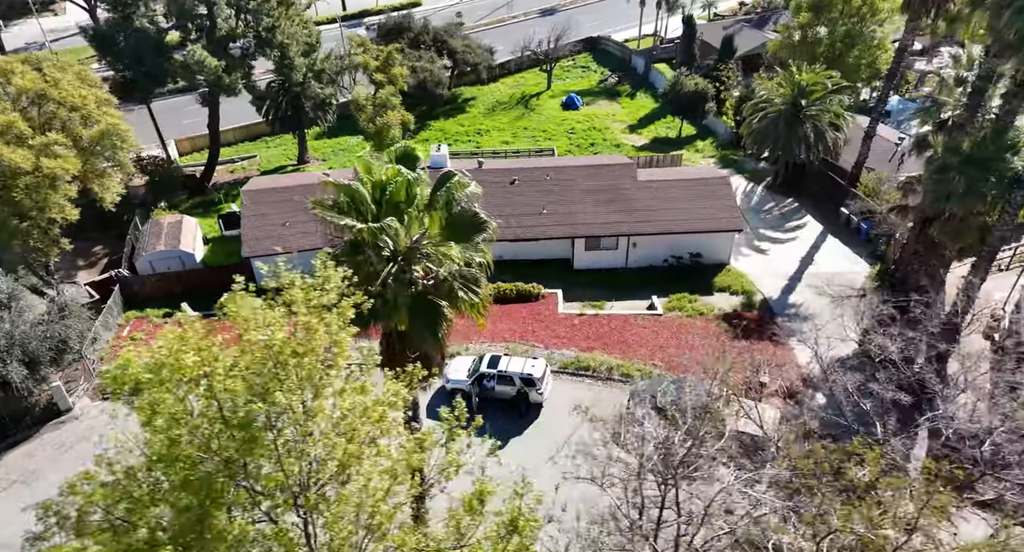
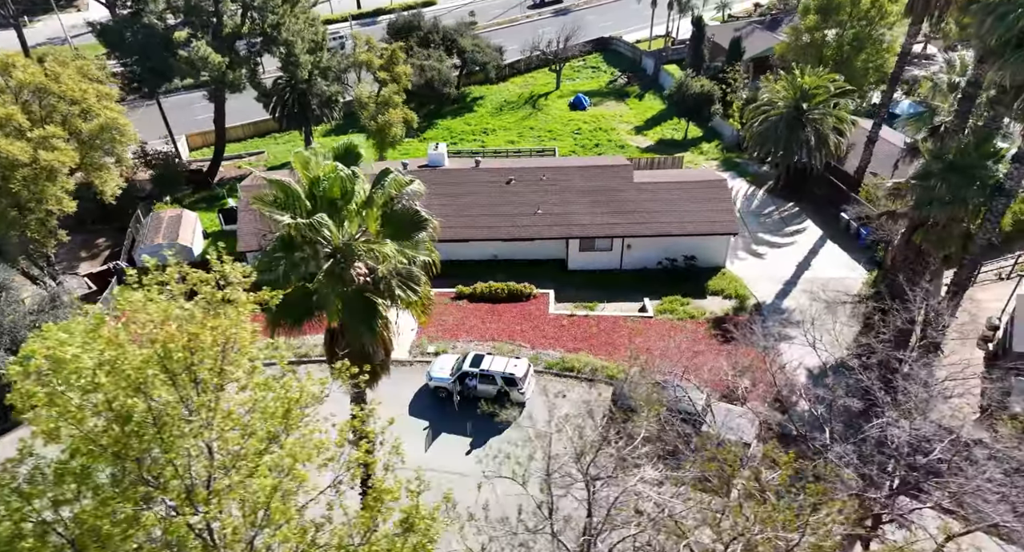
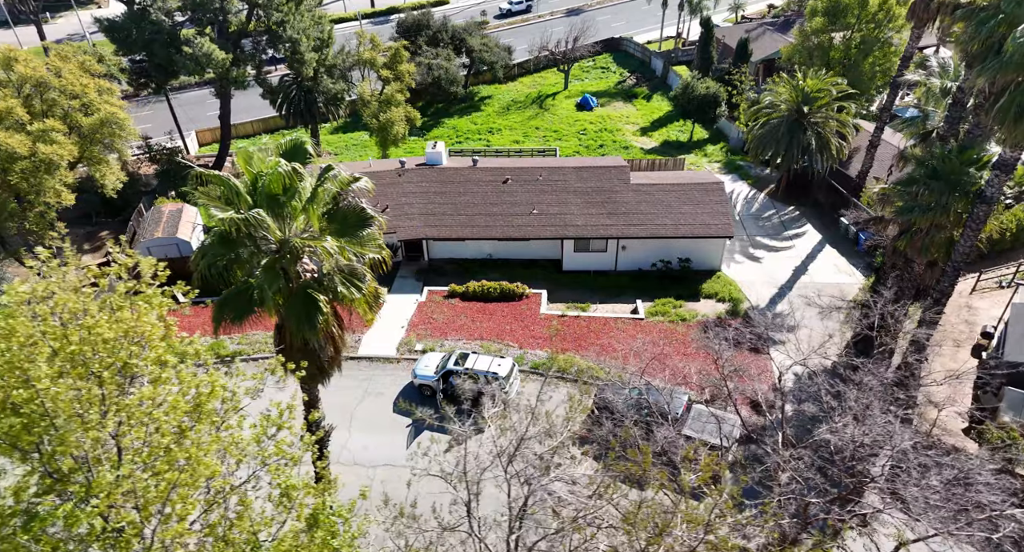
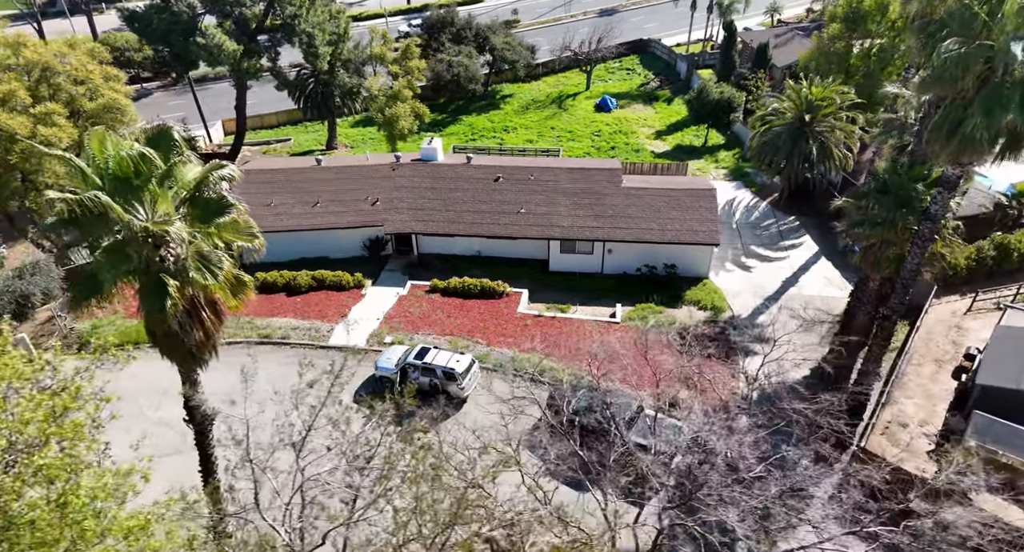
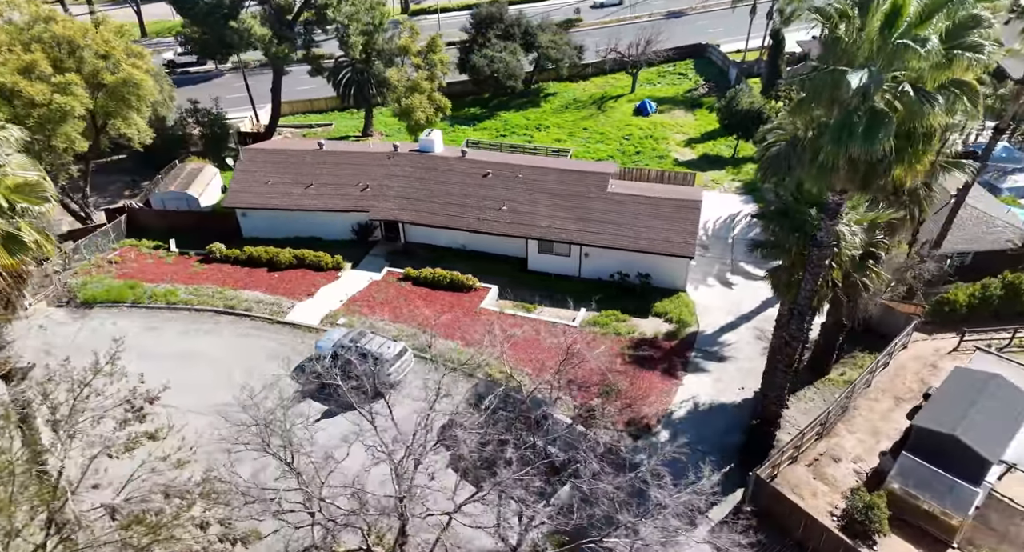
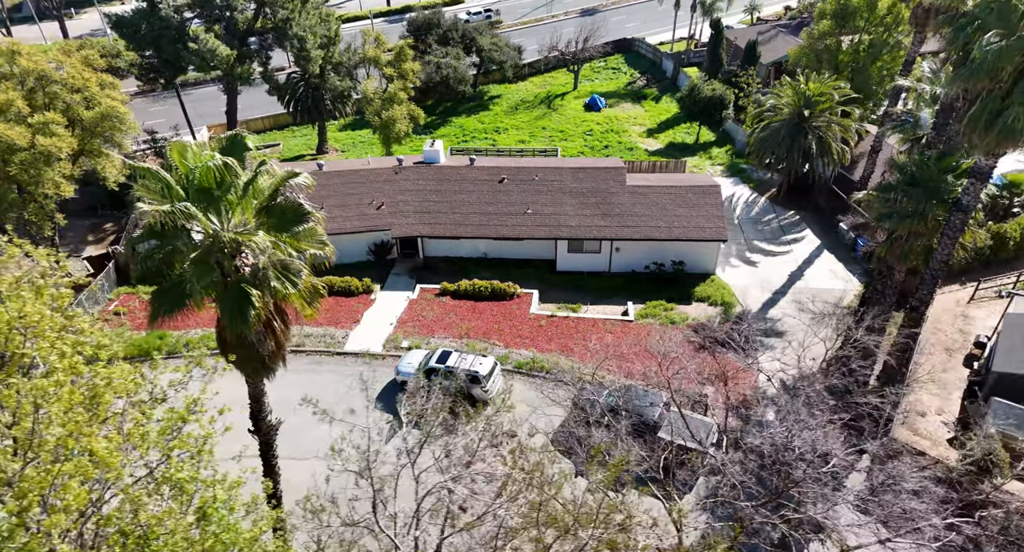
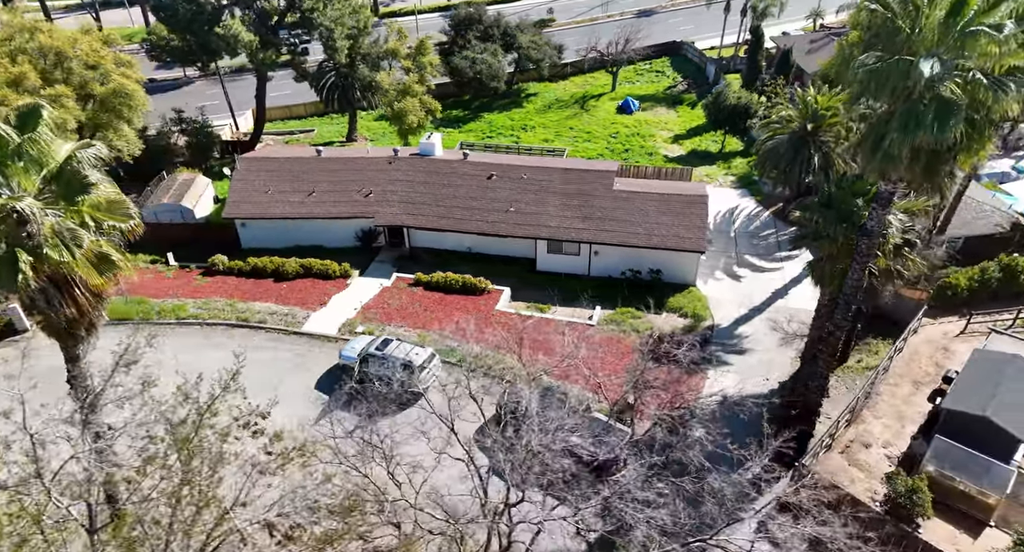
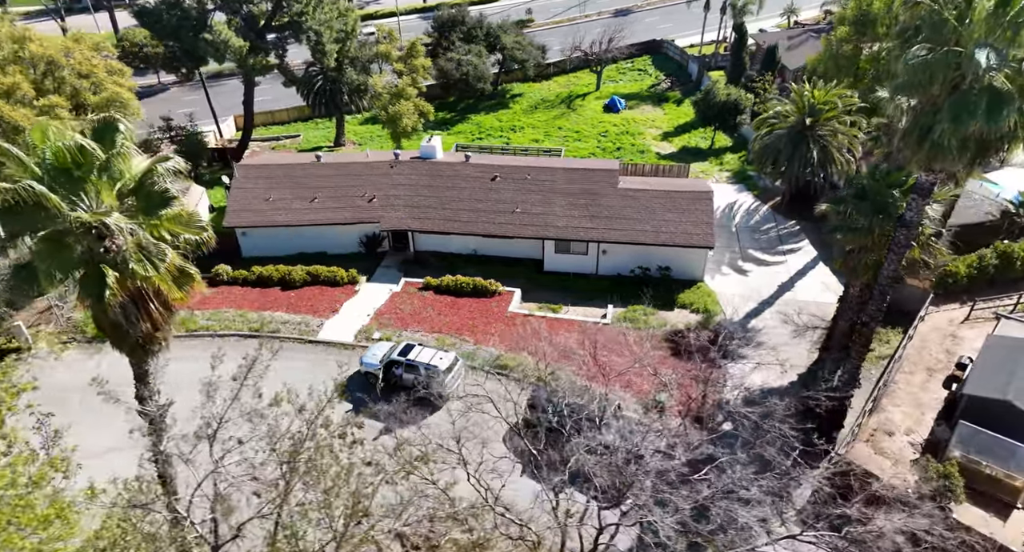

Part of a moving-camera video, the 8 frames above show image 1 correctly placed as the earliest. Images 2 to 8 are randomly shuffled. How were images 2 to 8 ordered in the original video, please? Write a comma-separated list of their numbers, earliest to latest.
2, 3, 6, 4, 8, 7, 5
